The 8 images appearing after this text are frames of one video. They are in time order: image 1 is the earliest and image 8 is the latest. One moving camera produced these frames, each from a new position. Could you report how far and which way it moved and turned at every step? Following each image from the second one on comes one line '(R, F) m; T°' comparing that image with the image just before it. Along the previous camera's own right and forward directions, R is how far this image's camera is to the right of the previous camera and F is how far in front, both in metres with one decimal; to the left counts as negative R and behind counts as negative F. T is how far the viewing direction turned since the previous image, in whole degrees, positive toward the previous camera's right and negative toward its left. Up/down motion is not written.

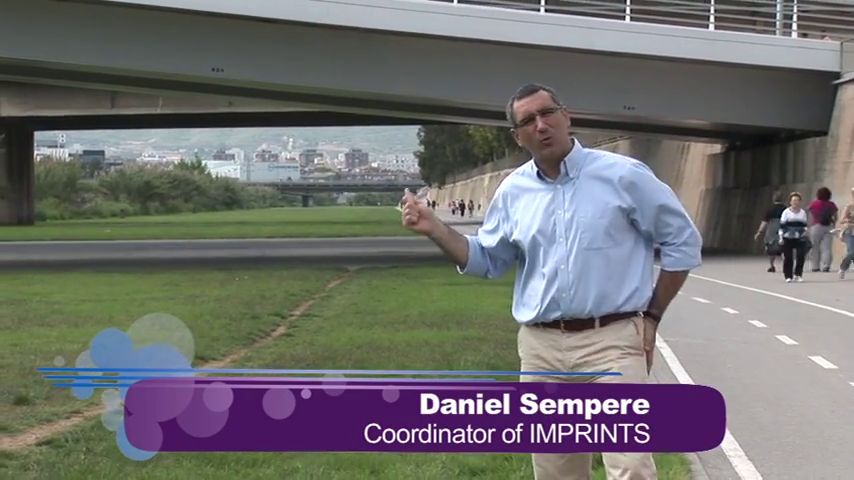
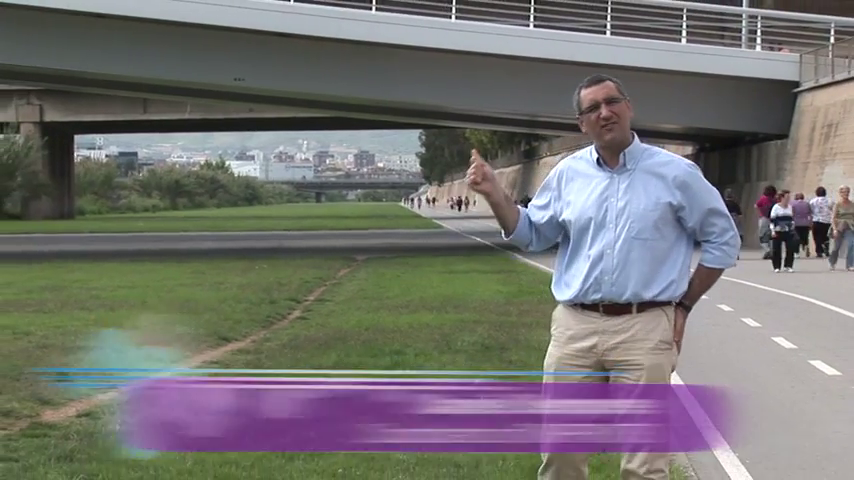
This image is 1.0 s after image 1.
(+0.6, -0.7) m; -4°
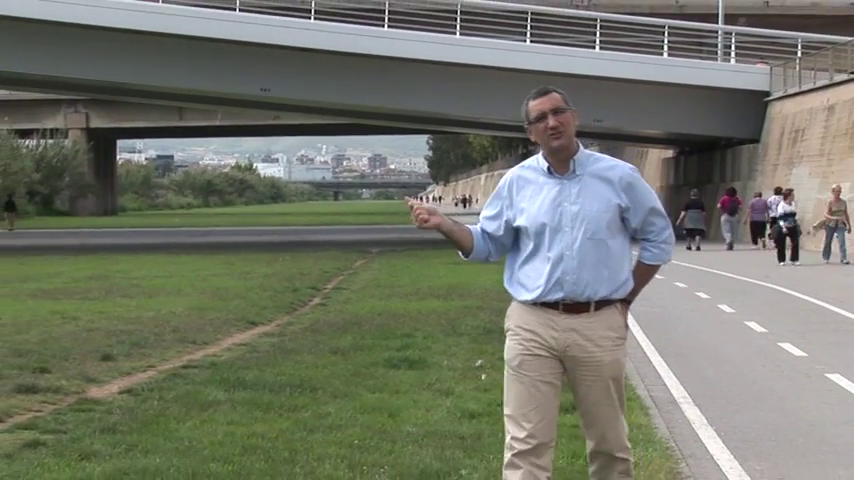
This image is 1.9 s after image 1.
(0.0, -1.0) m; 0°
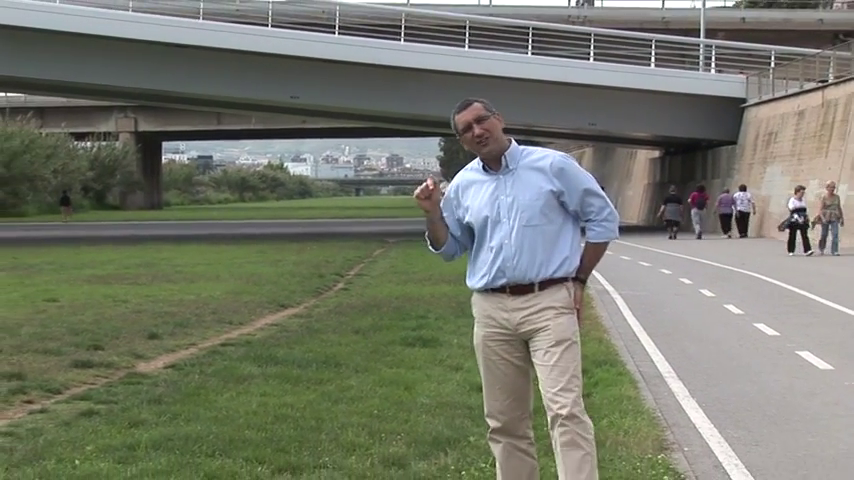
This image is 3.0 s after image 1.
(0.0, -1.2) m; -1°
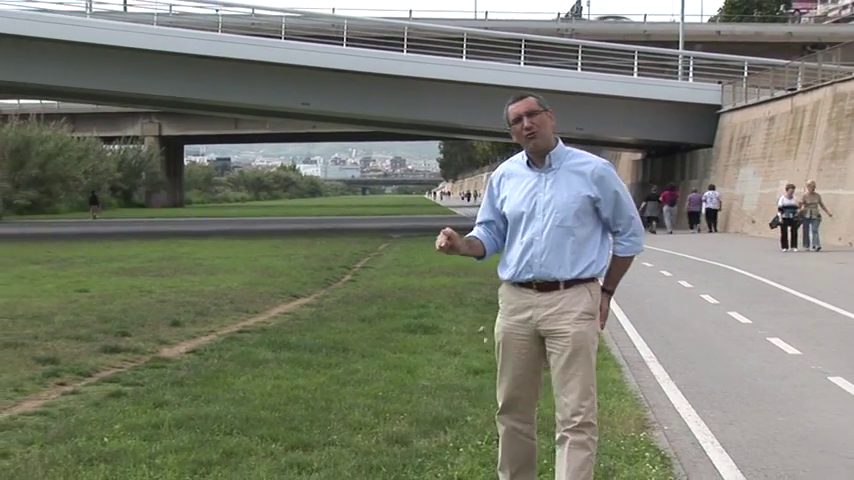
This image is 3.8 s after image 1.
(0.0, -1.0) m; 0°
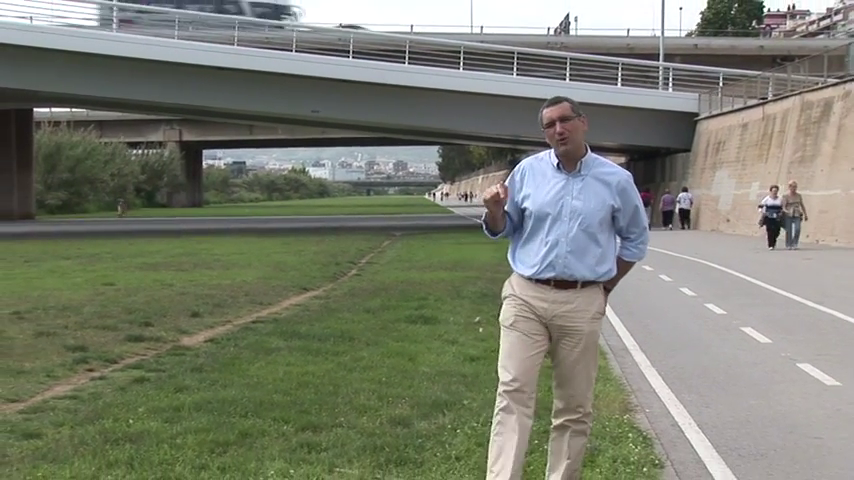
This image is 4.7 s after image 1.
(0.0, -1.0) m; 0°
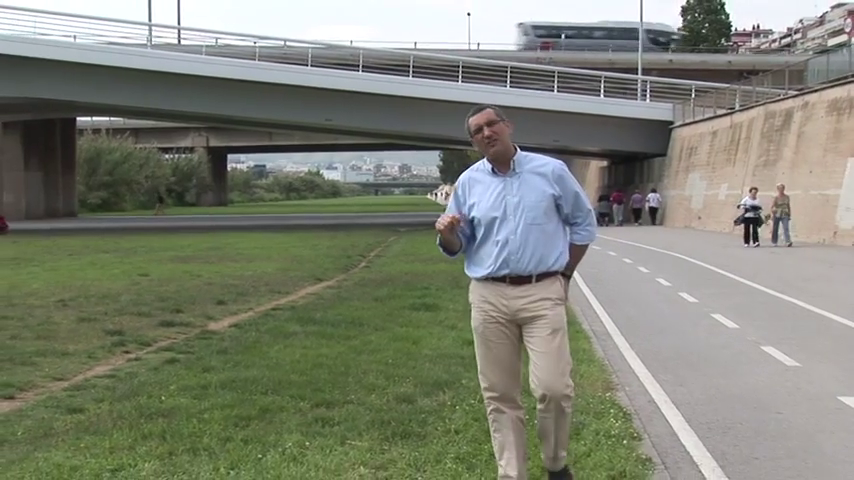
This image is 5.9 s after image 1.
(+0.1, -1.5) m; 0°
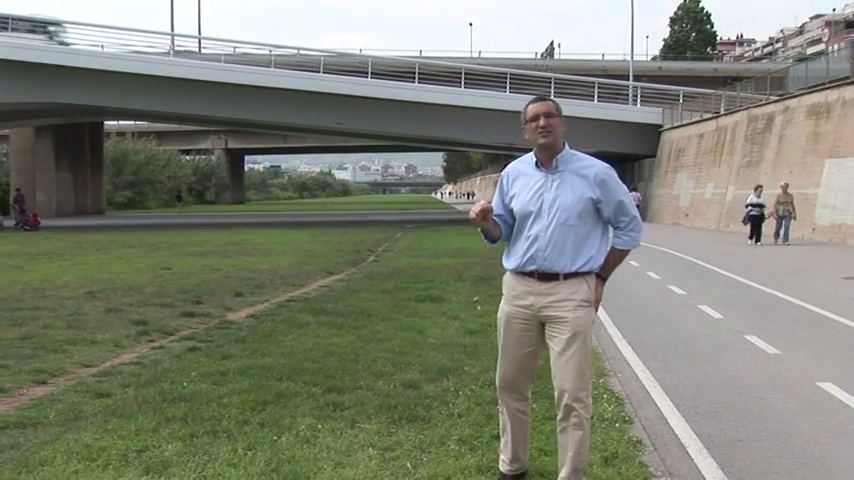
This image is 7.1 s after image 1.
(0.0, -1.0) m; 0°
